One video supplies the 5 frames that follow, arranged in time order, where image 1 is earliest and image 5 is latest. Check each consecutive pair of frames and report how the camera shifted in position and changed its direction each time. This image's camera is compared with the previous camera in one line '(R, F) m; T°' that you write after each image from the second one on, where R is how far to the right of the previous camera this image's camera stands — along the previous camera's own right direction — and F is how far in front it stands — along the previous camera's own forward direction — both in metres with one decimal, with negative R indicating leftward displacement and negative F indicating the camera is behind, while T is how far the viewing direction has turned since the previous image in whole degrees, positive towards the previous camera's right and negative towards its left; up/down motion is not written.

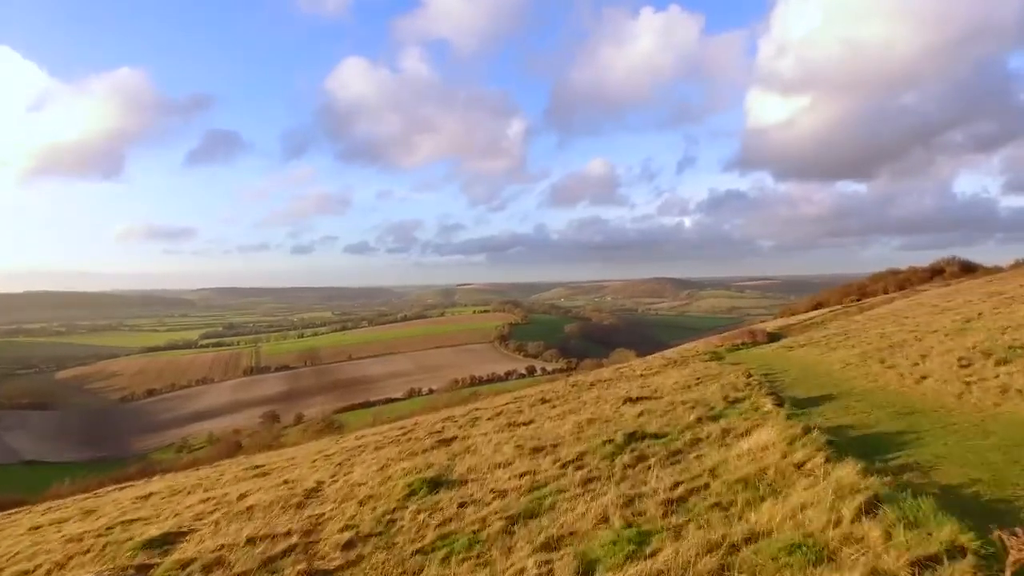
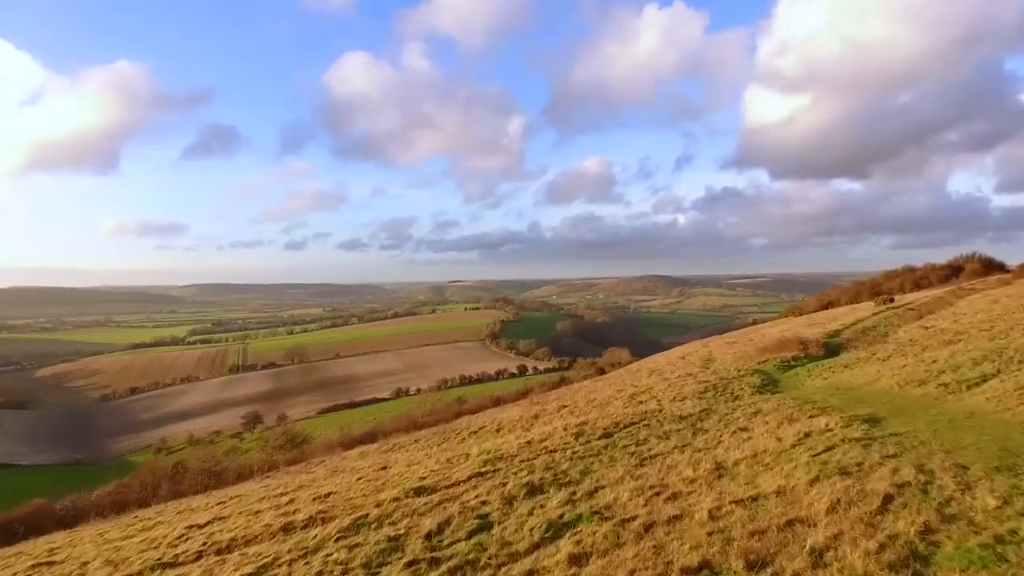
(+0.3, +5.1) m; +1°
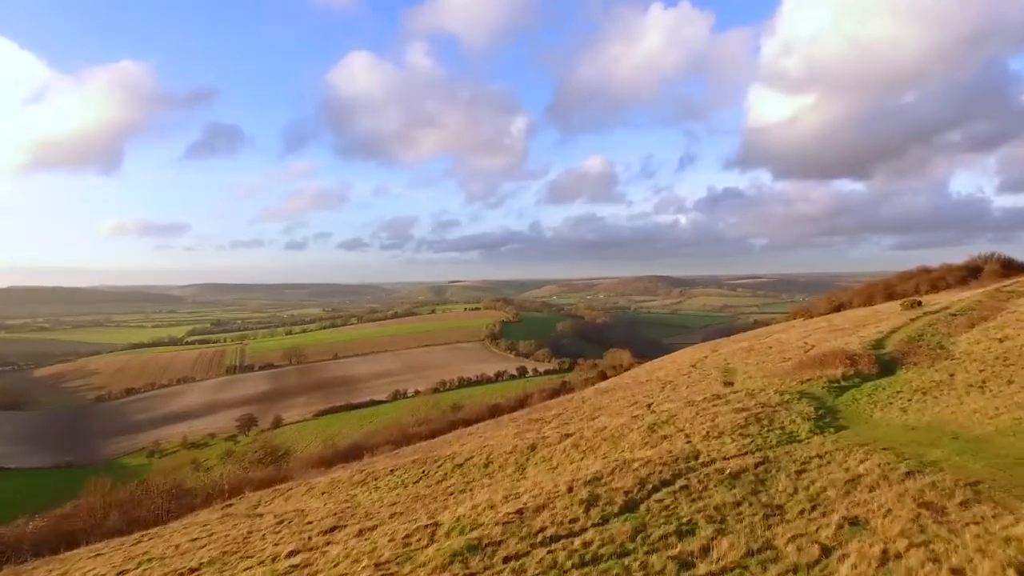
(+0.2, +2.9) m; 0°
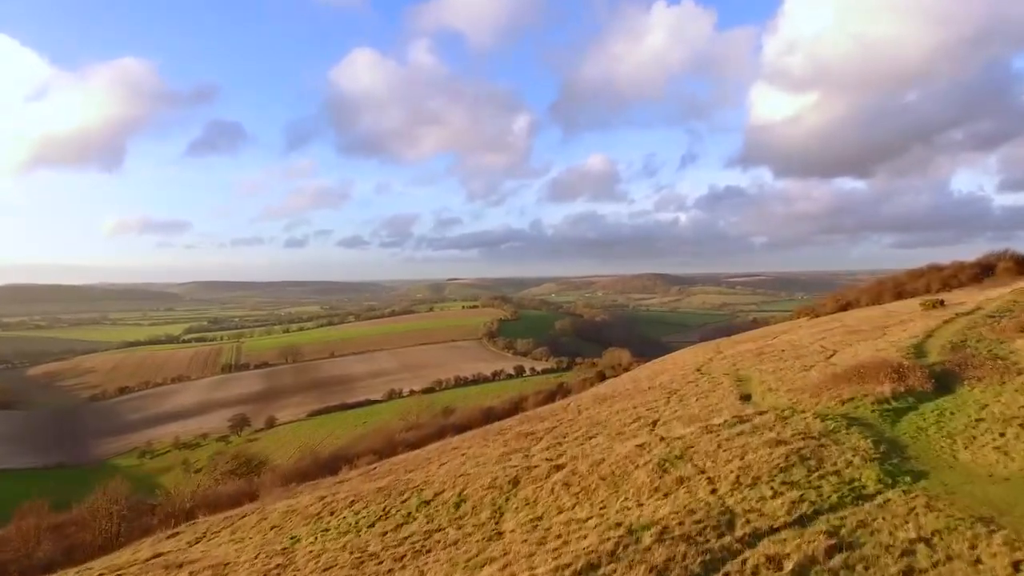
(+0.4, +2.6) m; 0°
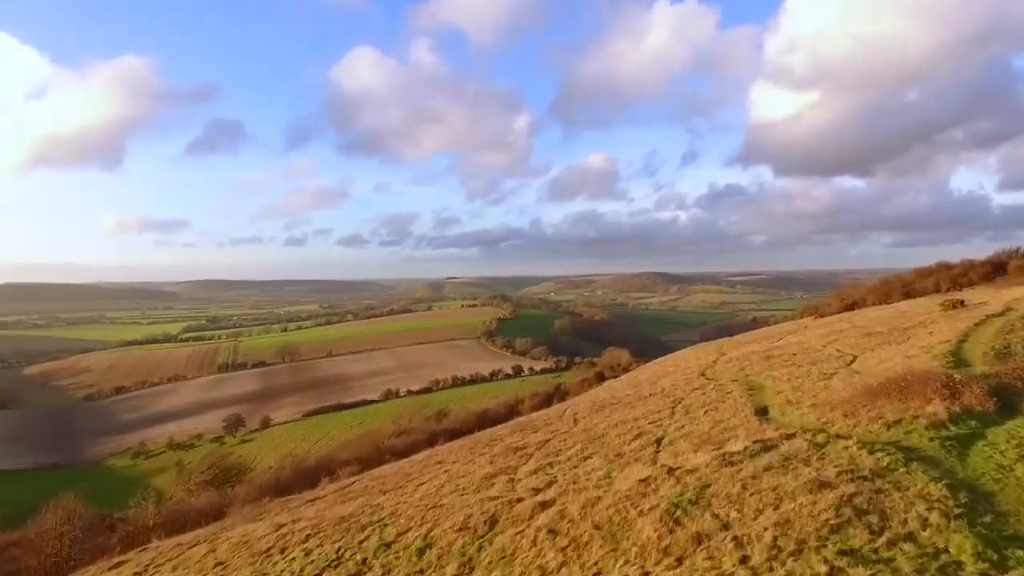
(+0.4, +2.1) m; 0°
